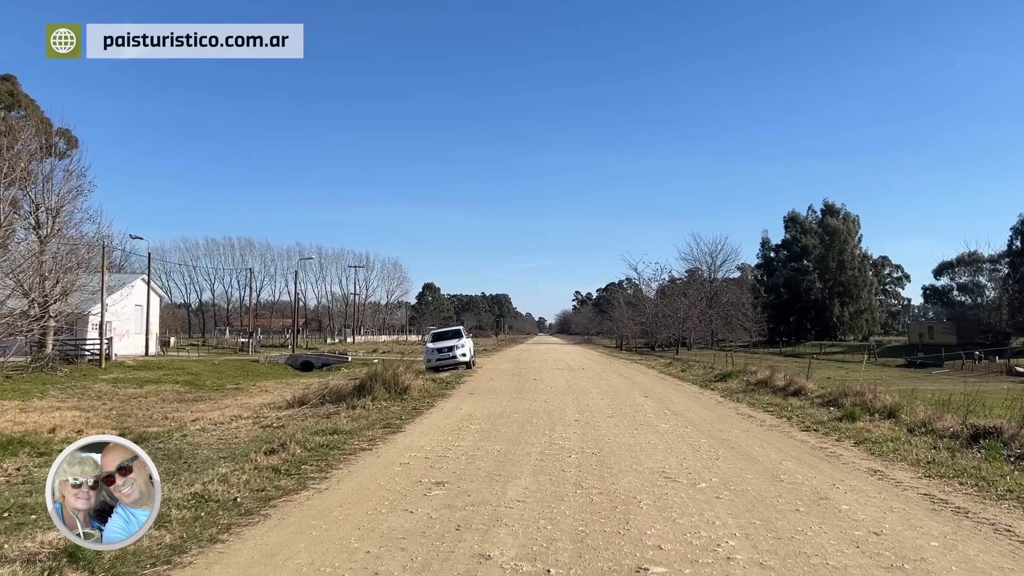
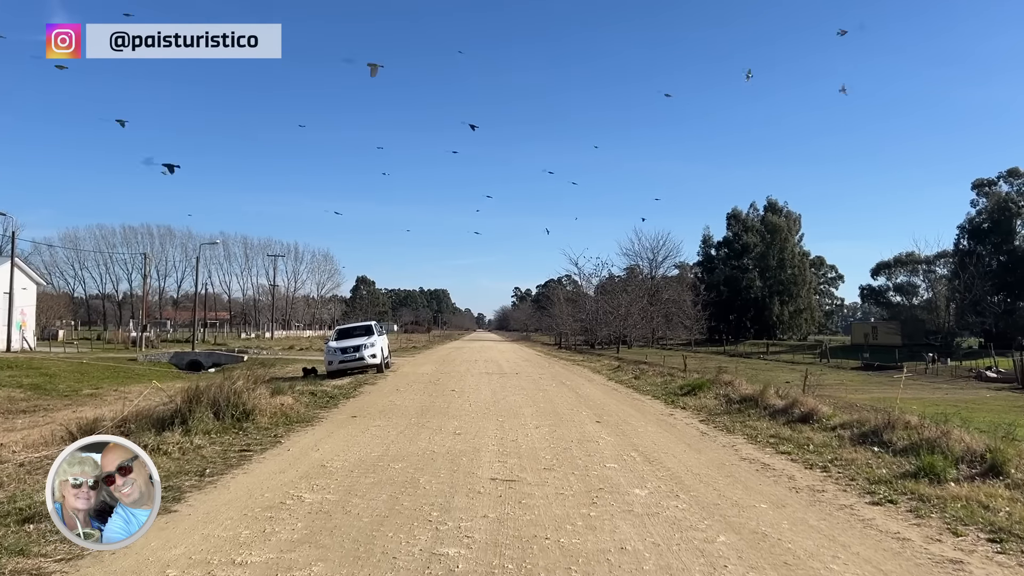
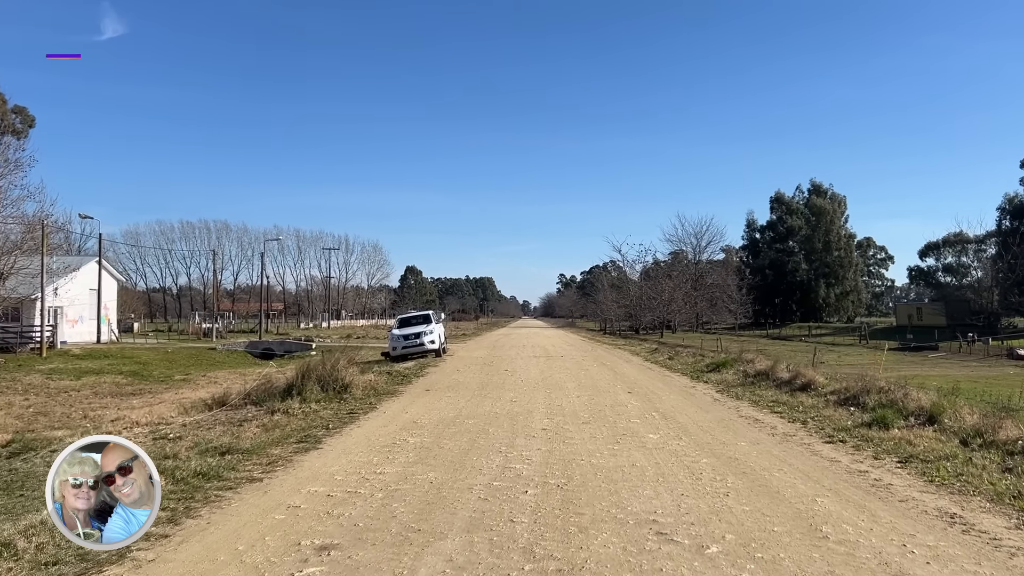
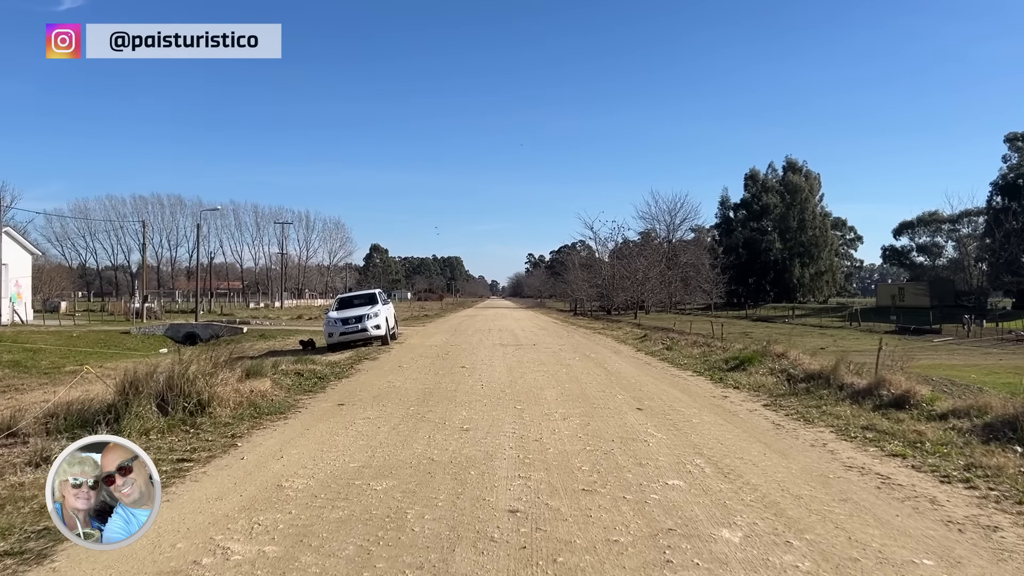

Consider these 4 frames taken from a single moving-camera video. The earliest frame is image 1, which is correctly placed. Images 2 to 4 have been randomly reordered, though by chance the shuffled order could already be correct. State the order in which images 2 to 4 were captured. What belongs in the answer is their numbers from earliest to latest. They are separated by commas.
3, 2, 4
